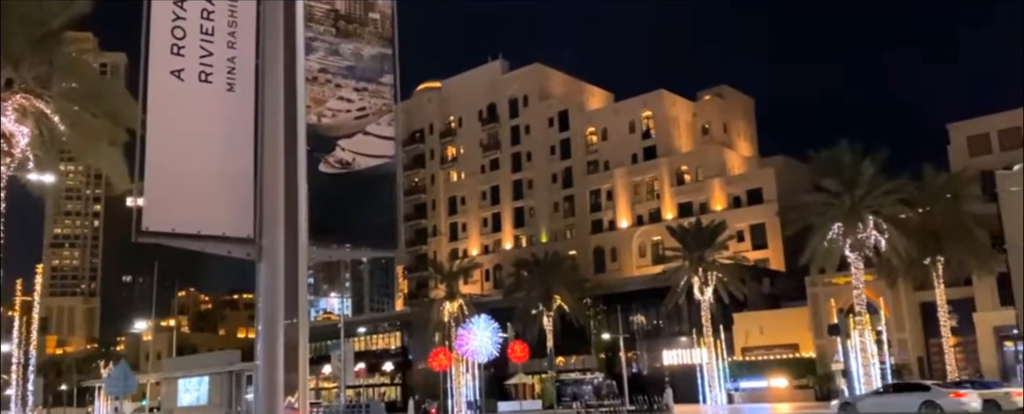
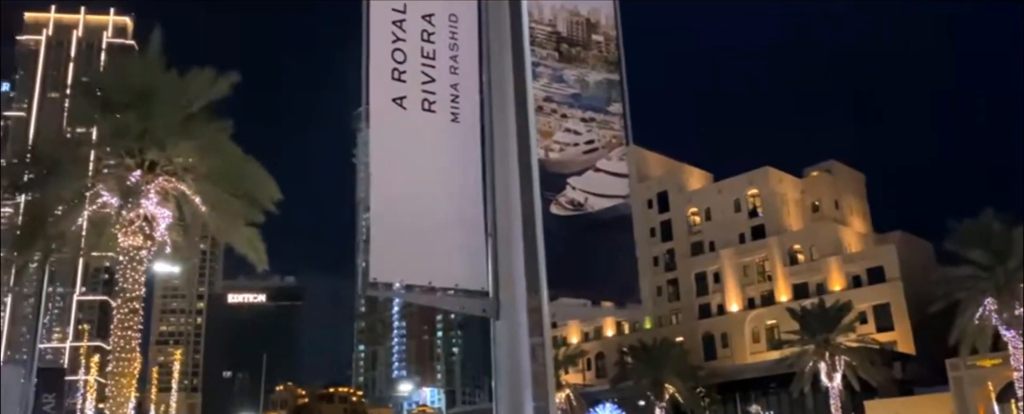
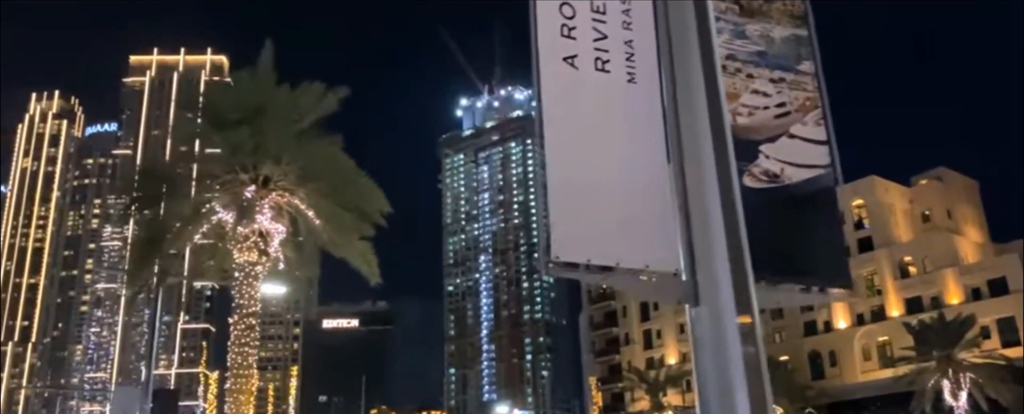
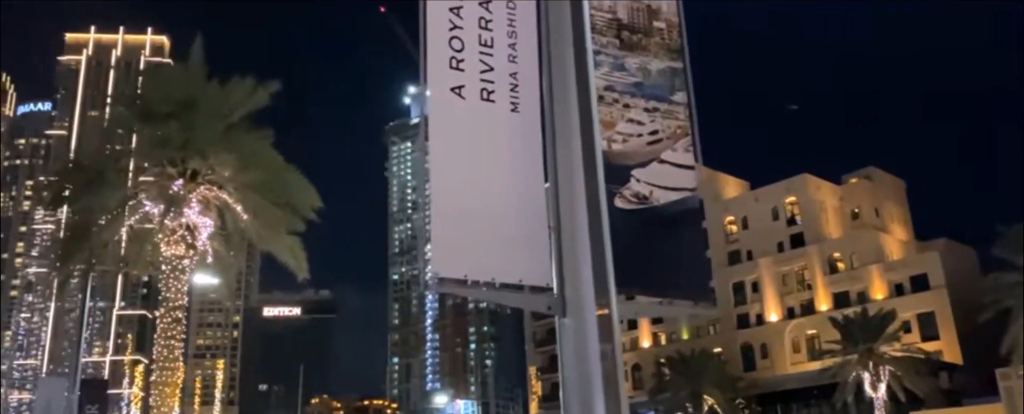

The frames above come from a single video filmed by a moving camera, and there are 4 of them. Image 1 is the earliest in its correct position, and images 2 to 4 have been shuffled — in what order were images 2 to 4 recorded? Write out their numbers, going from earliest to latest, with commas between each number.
2, 4, 3
